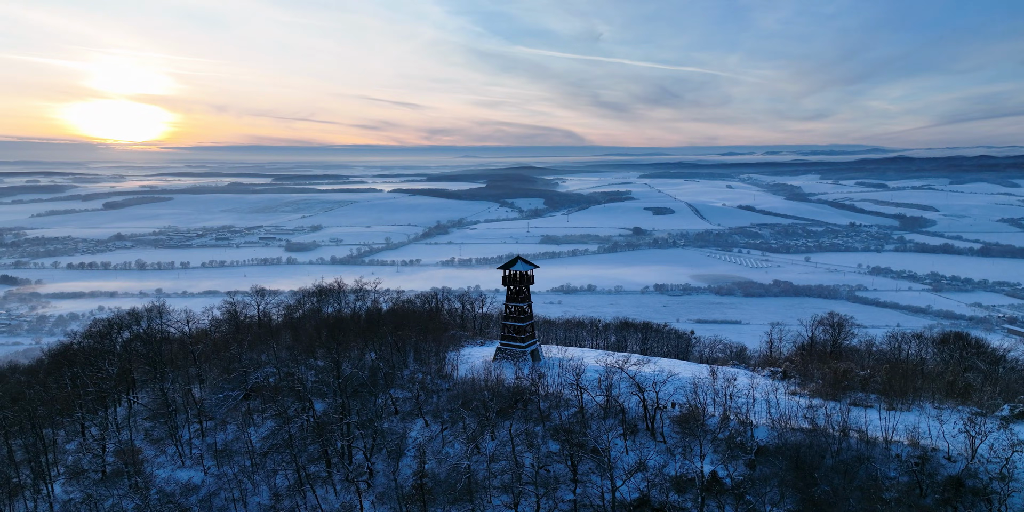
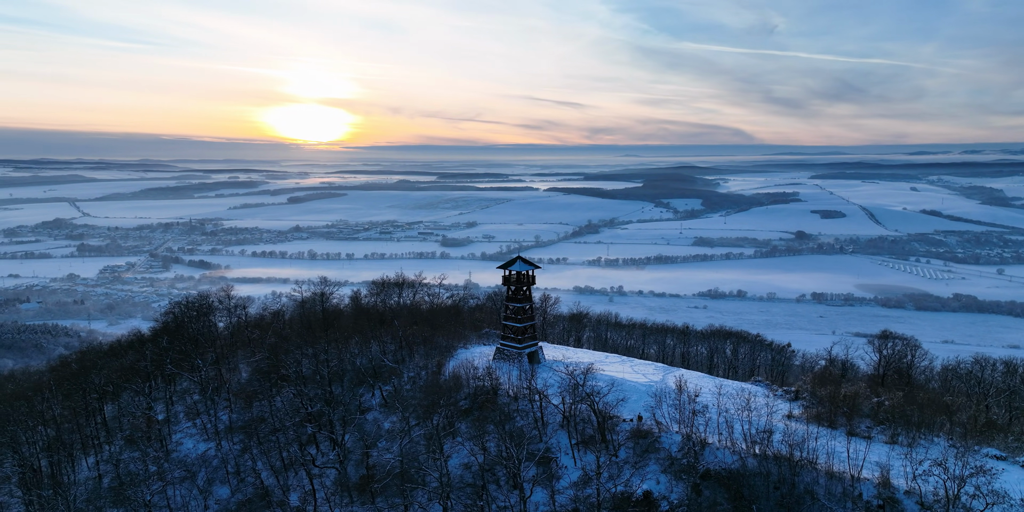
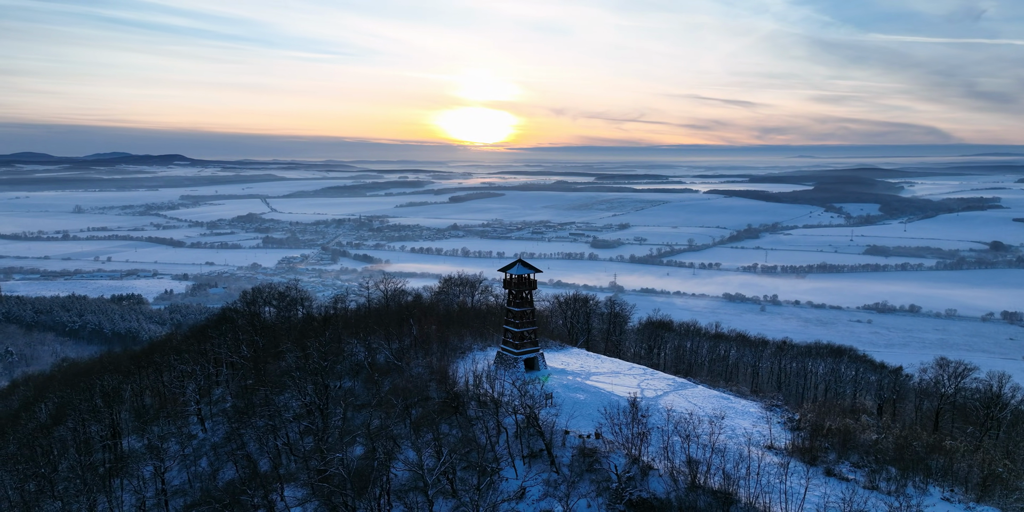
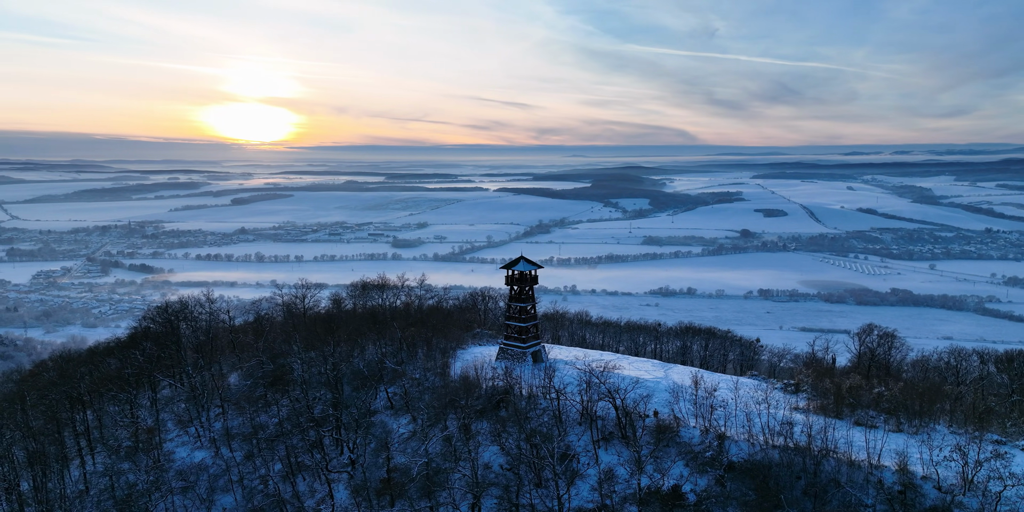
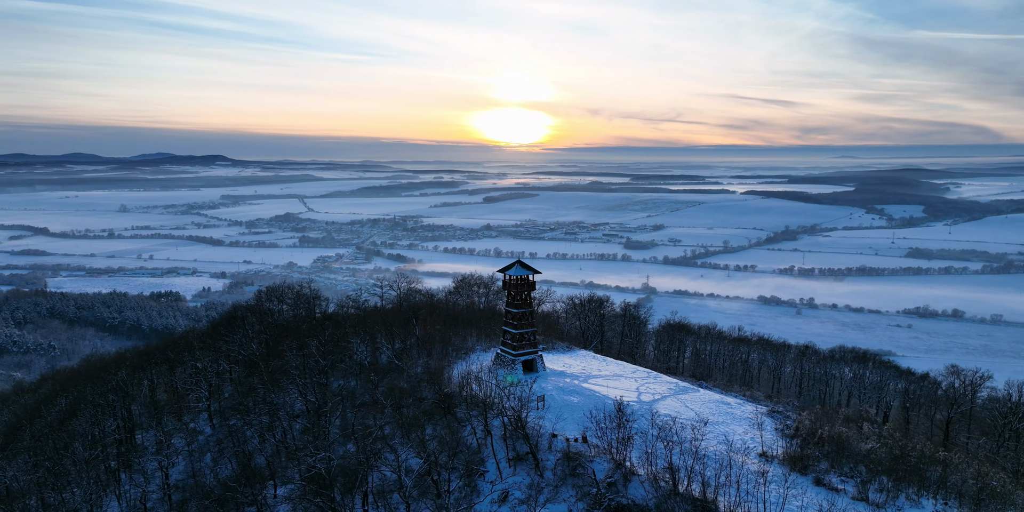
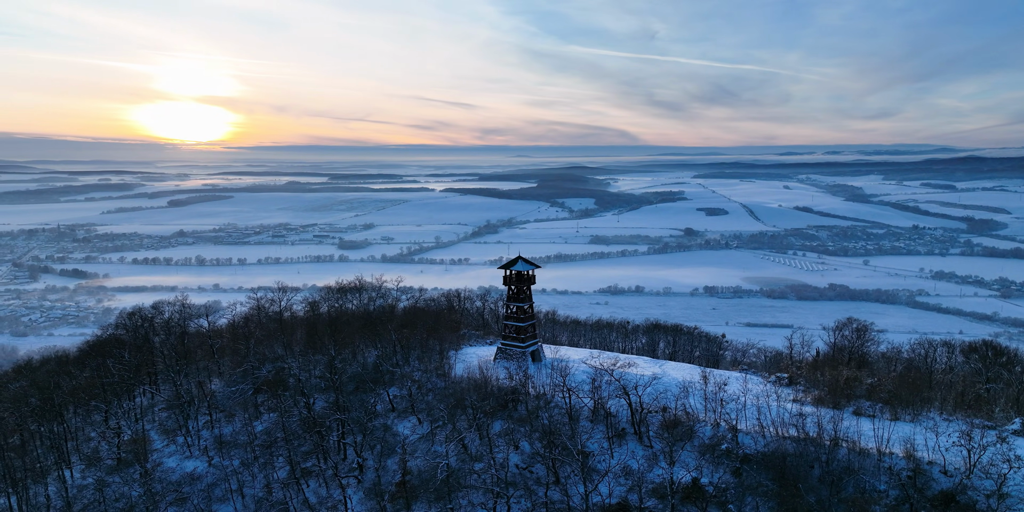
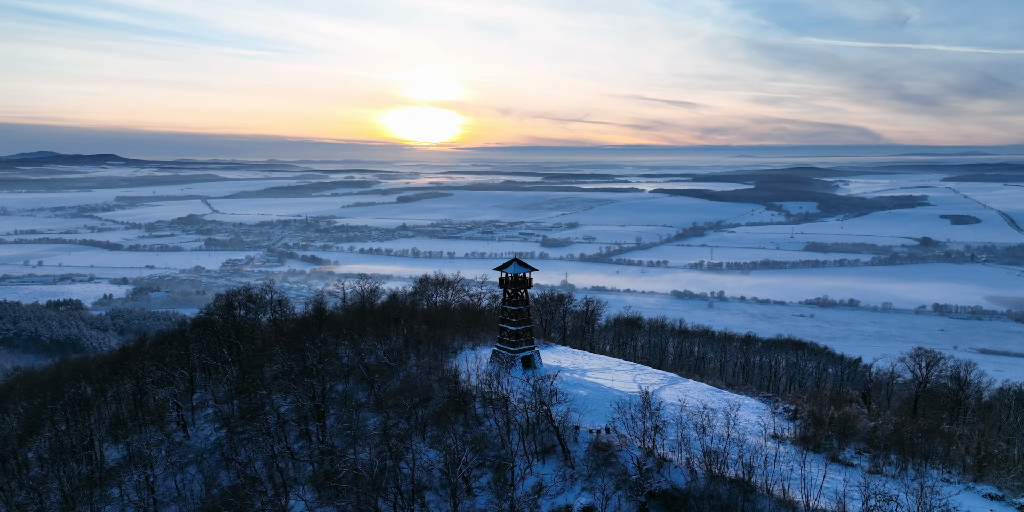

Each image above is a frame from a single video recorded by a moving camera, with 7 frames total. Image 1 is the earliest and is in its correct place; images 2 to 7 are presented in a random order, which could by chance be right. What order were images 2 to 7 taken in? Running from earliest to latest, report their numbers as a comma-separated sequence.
6, 4, 2, 7, 3, 5
